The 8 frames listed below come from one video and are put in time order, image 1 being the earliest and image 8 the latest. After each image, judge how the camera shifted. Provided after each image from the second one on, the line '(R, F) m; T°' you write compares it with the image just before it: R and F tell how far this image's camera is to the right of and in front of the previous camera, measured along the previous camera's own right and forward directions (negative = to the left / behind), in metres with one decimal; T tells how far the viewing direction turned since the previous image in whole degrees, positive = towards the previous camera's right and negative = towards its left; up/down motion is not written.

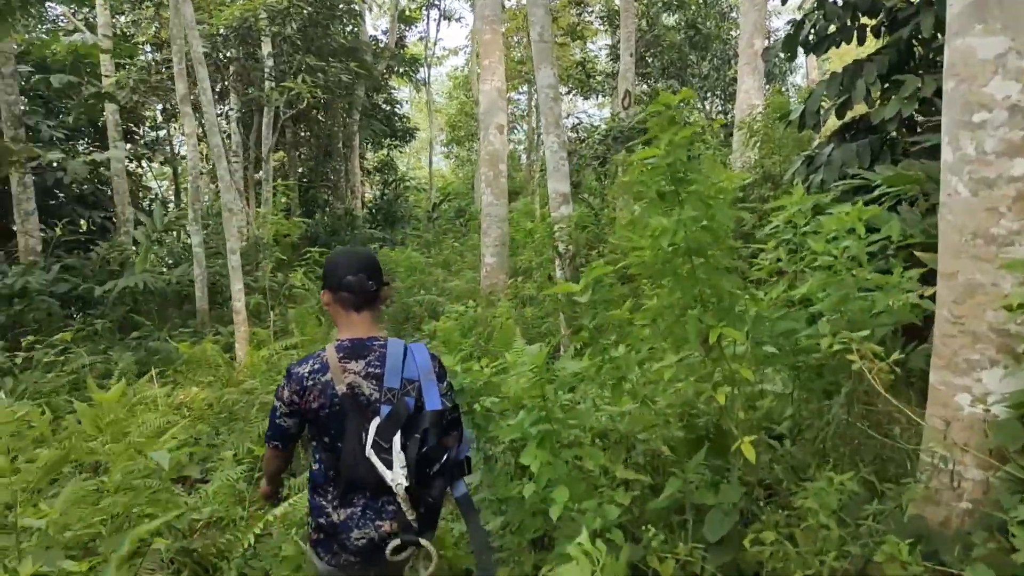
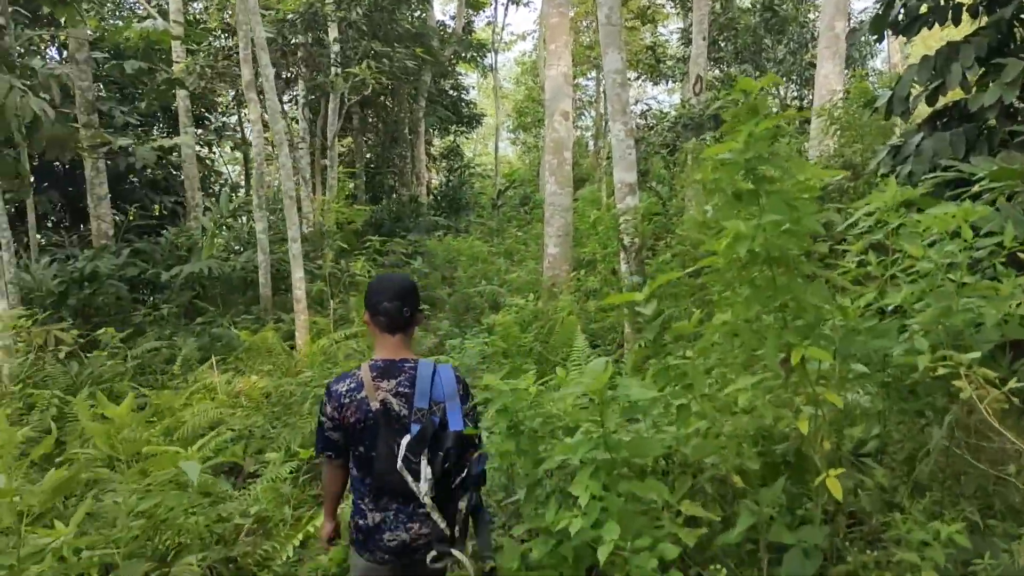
(0.0, +0.2) m; -4°
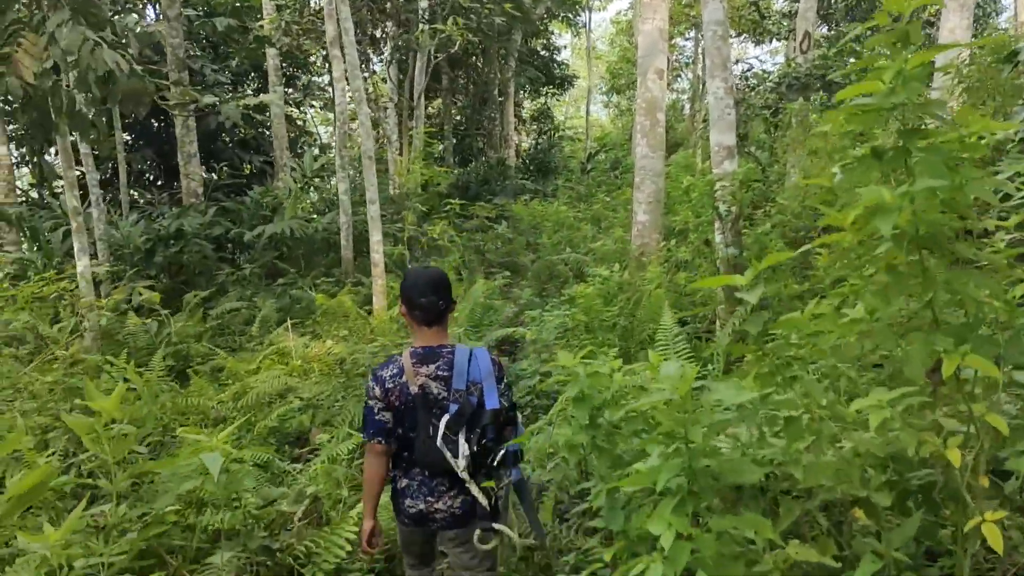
(0.0, +0.4) m; -6°
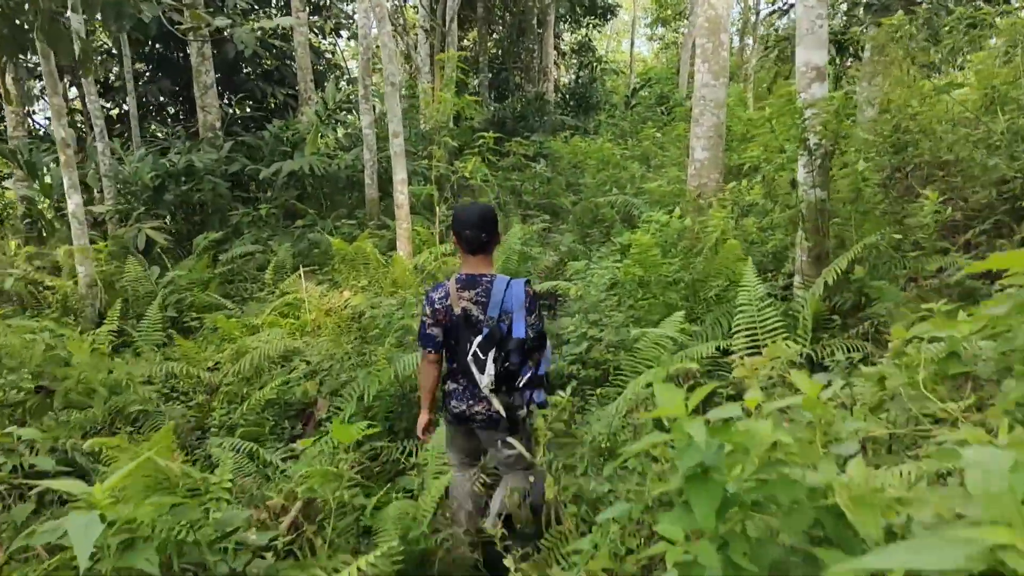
(0.0, +0.8) m; -2°
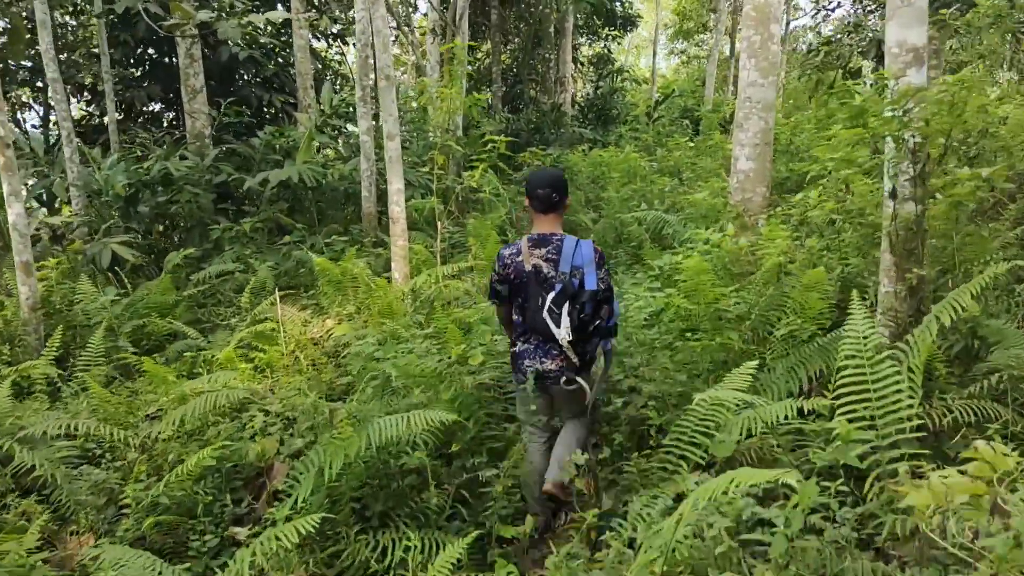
(0.0, +0.9) m; -1°
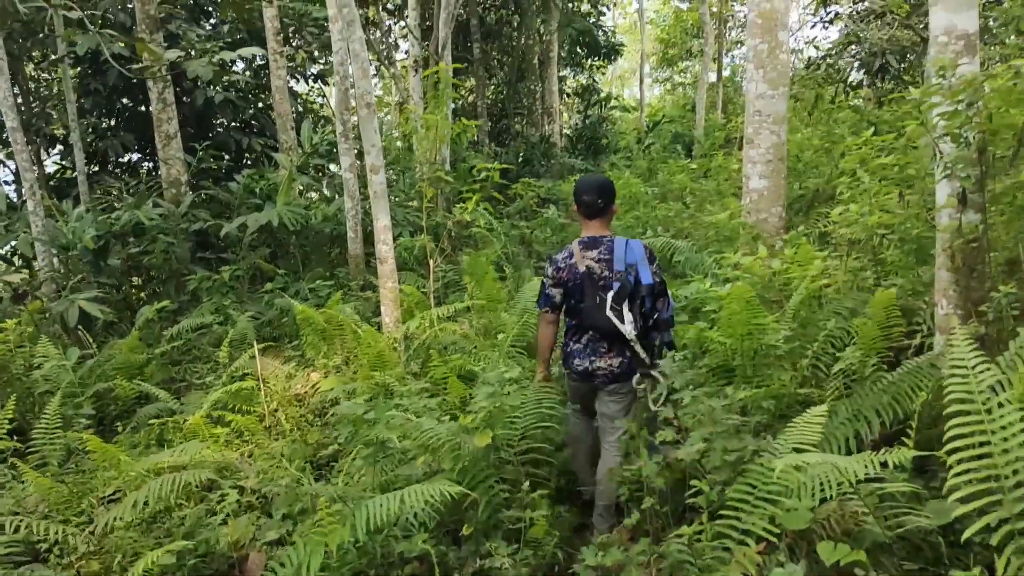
(0.0, +0.5) m; +1°
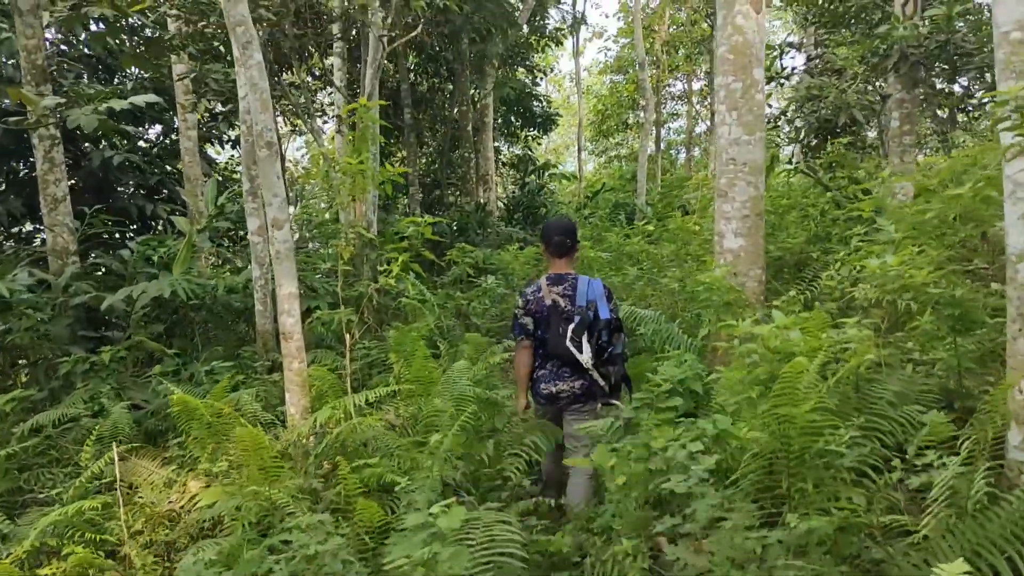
(0.0, +0.9) m; +4°
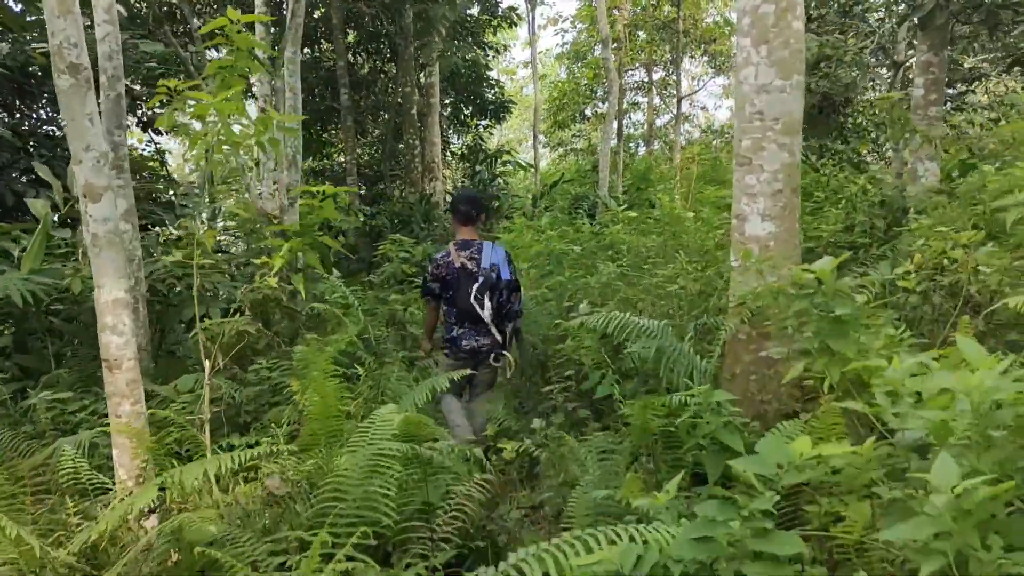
(0.0, +1.3) m; +3°
